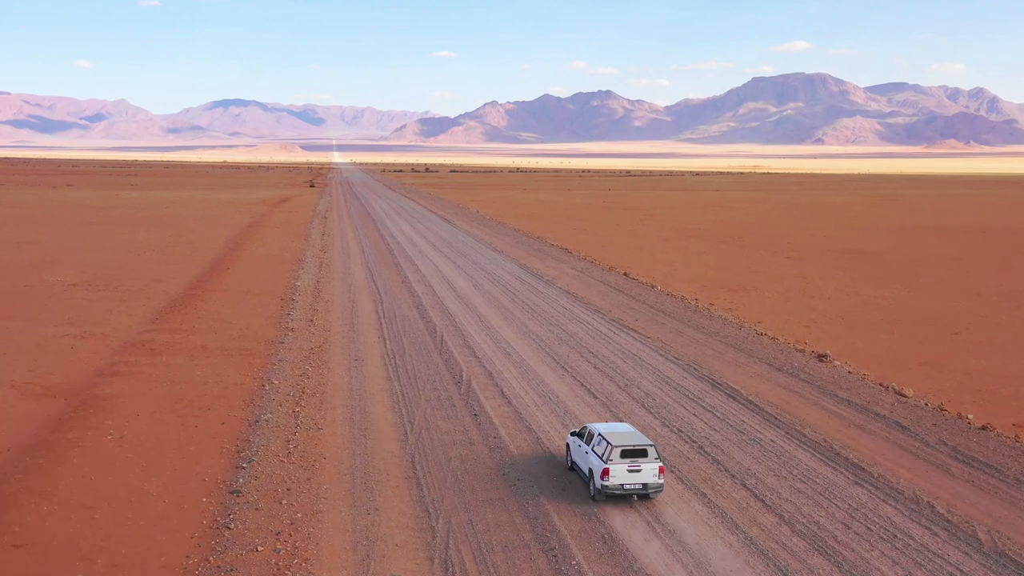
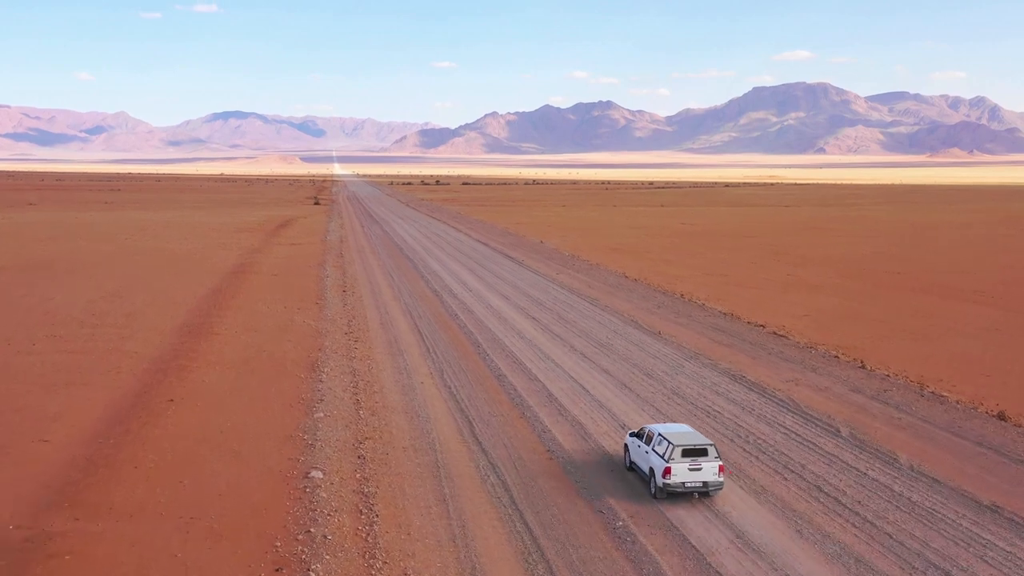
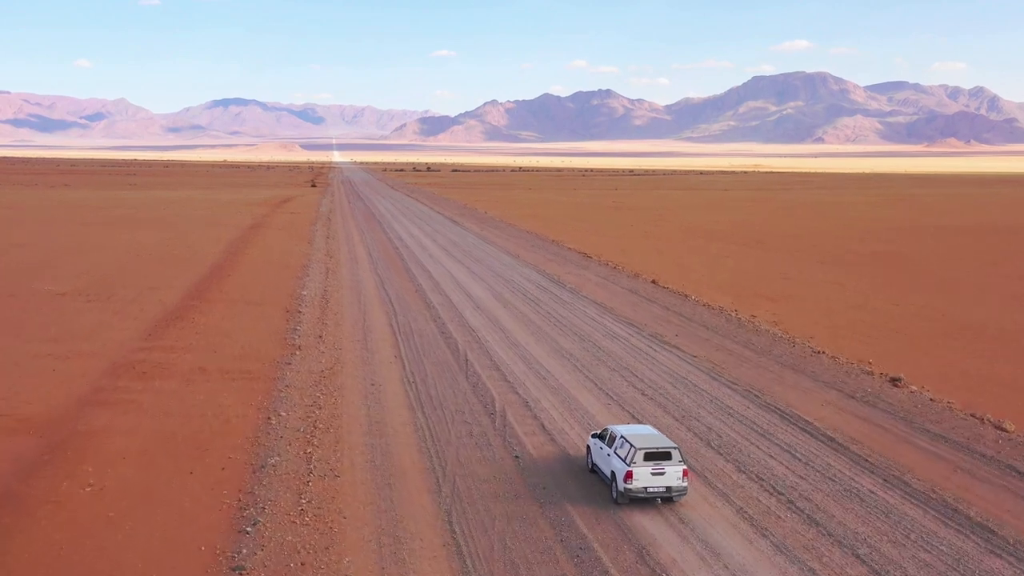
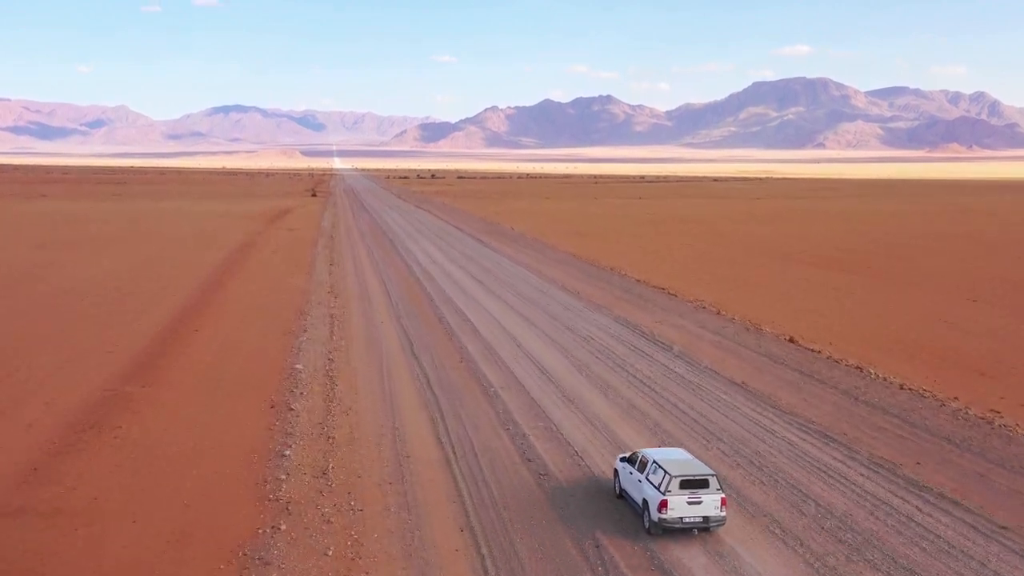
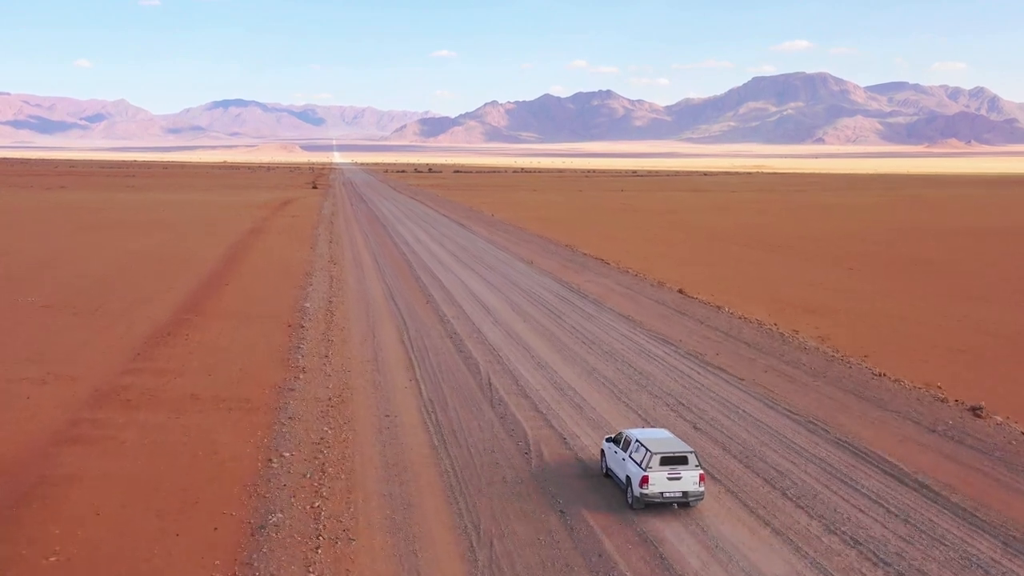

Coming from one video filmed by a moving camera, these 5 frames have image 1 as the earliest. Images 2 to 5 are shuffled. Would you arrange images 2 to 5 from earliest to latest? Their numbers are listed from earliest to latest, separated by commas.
3, 5, 4, 2
